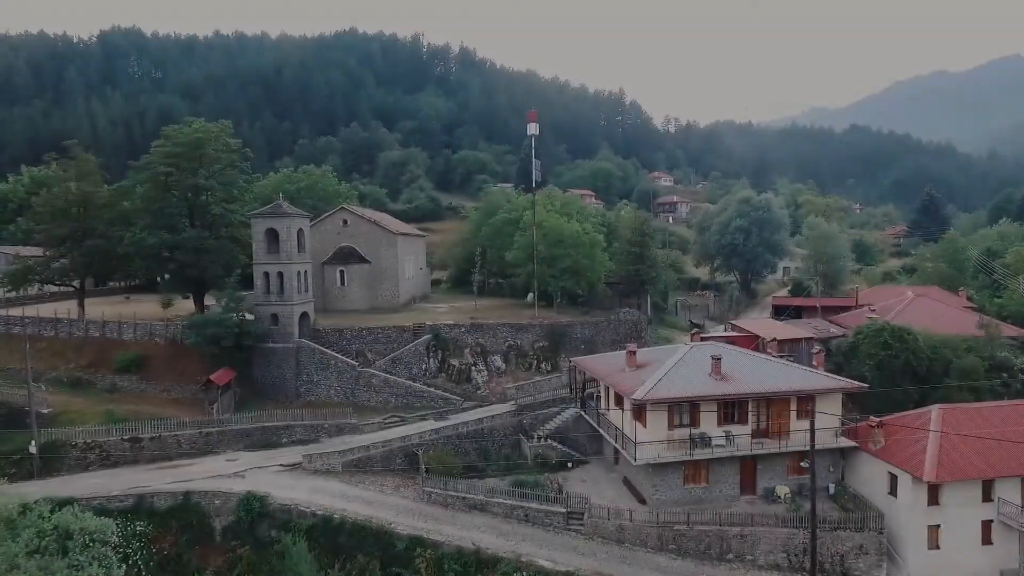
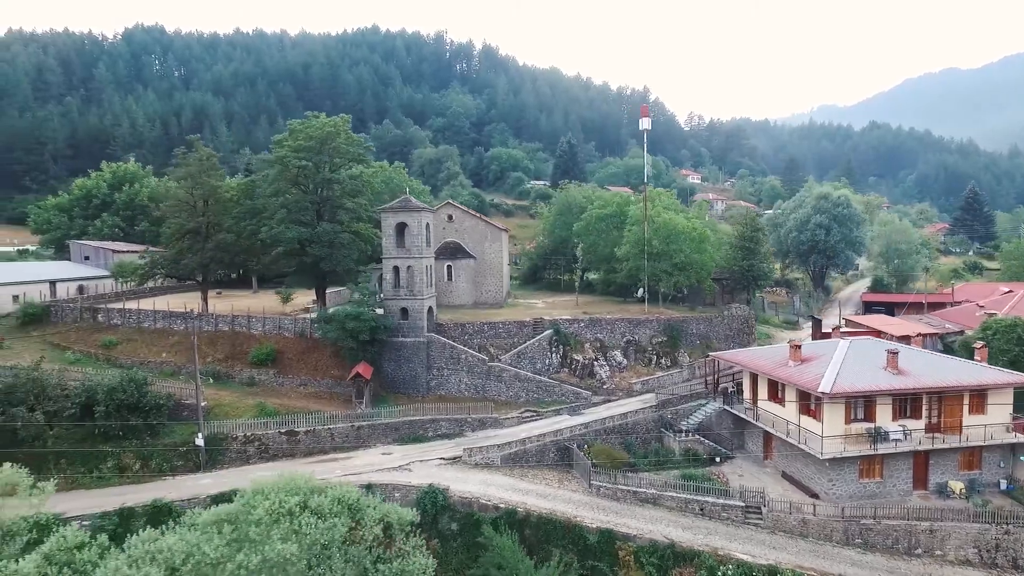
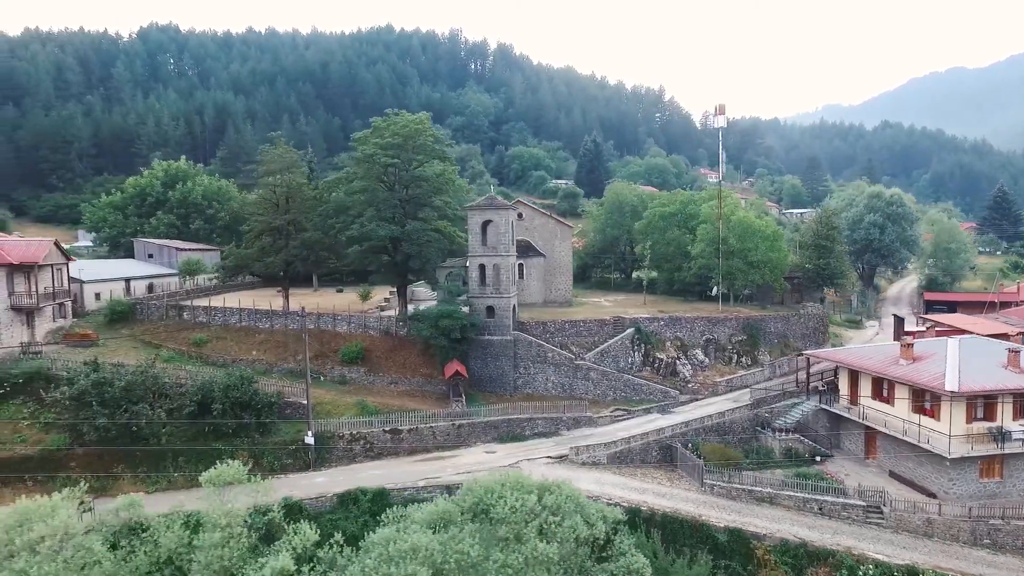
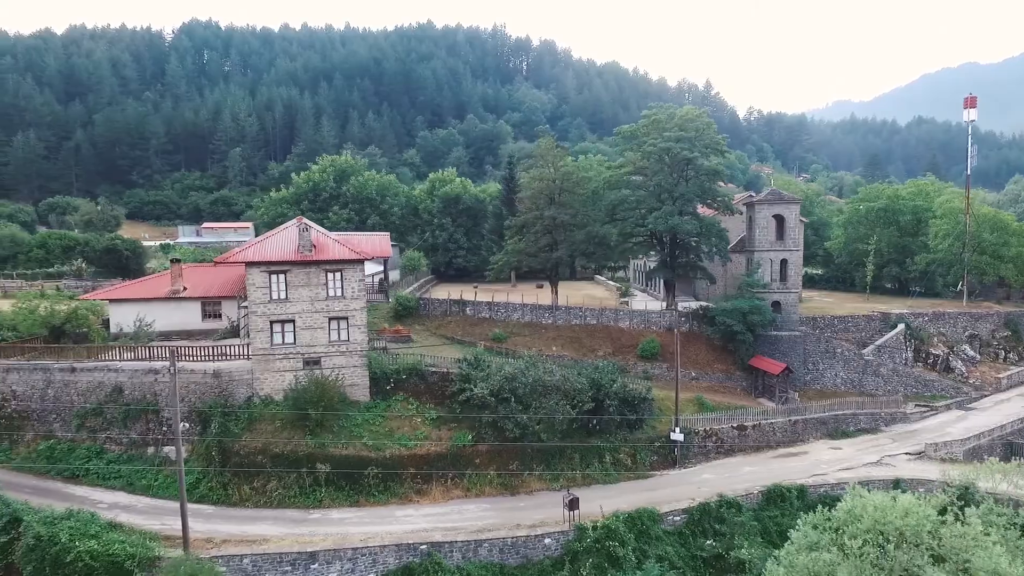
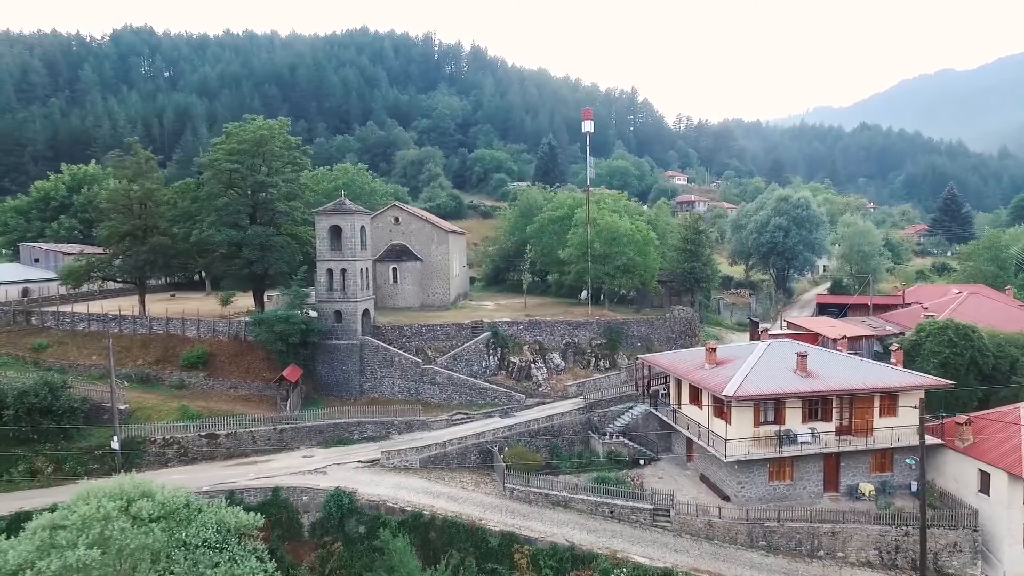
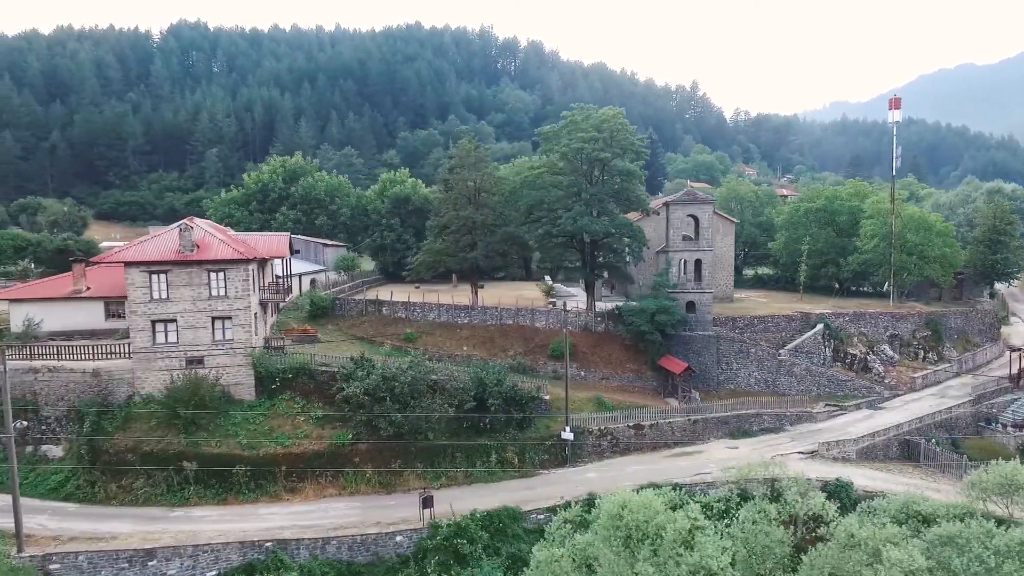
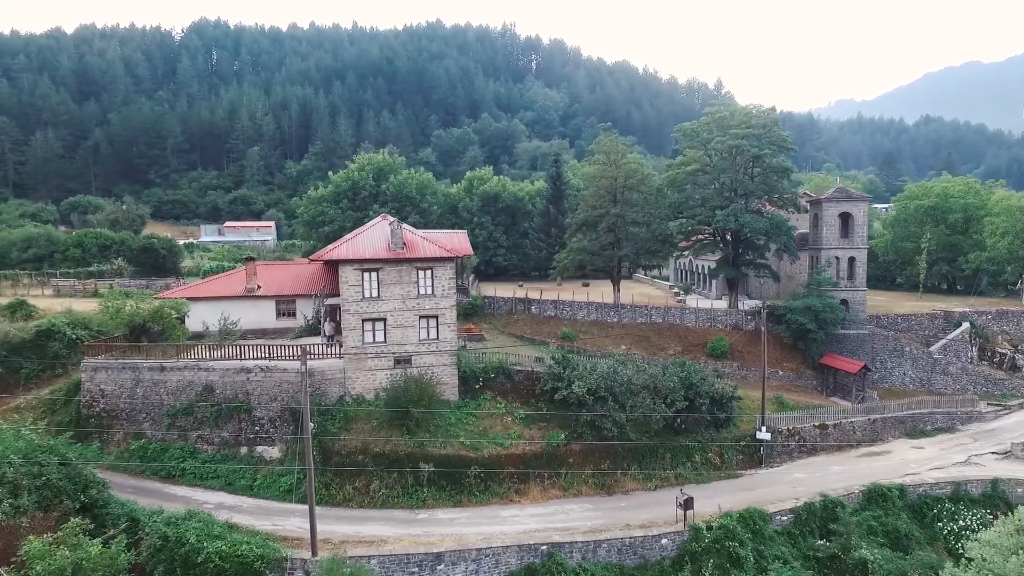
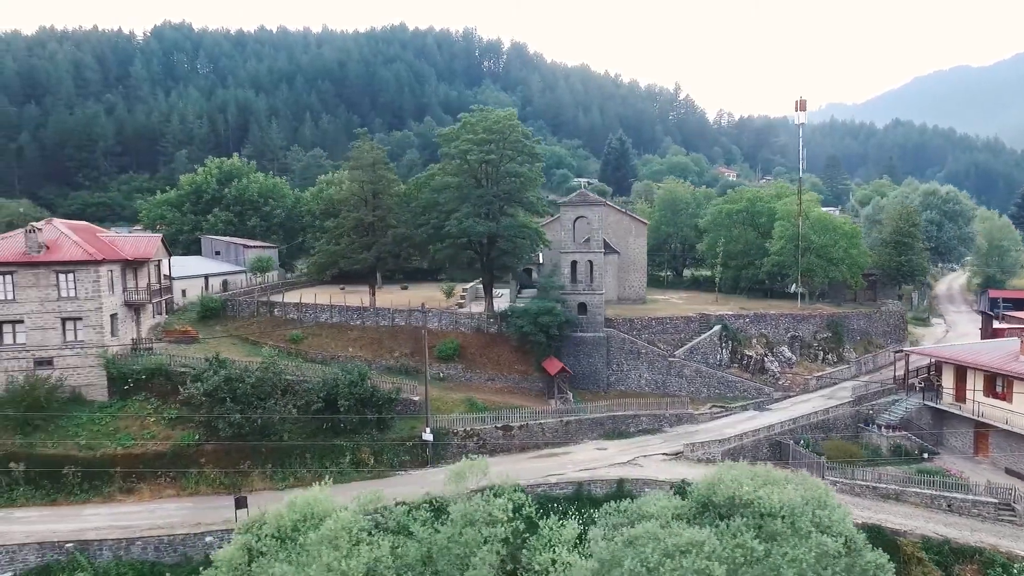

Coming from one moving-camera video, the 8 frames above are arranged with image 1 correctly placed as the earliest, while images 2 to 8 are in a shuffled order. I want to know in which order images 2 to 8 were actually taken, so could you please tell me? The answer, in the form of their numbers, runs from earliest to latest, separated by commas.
5, 2, 3, 8, 6, 4, 7
